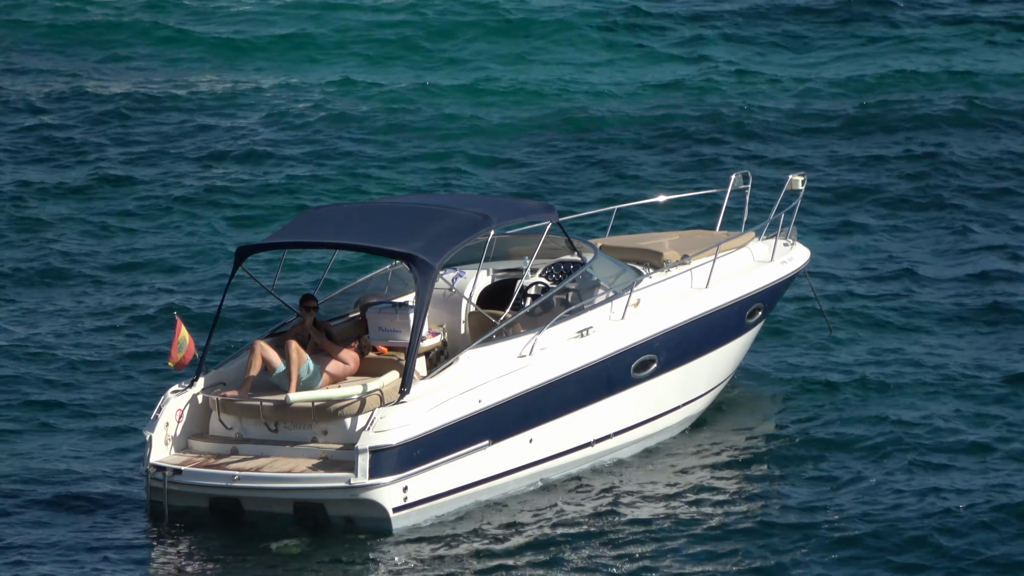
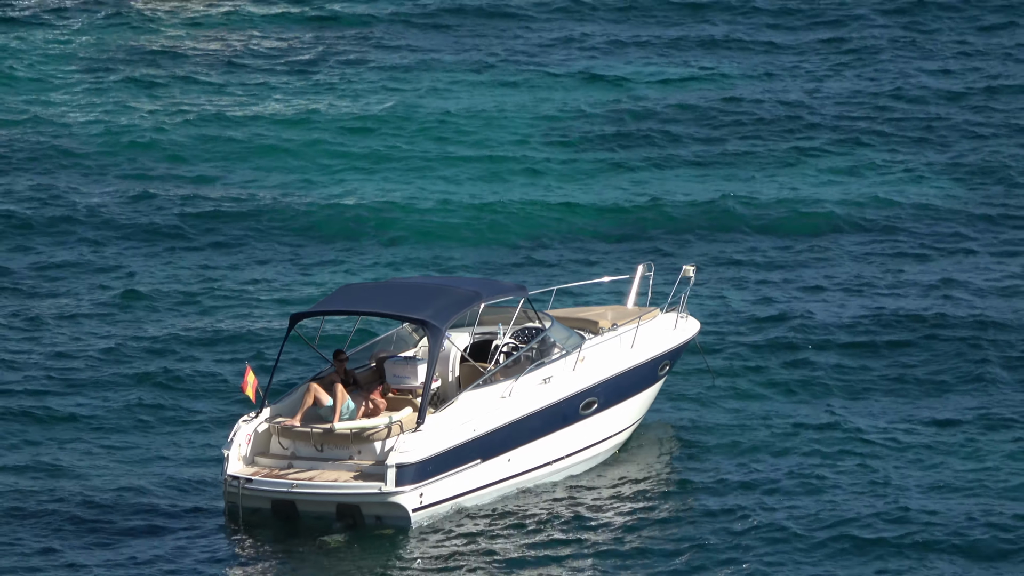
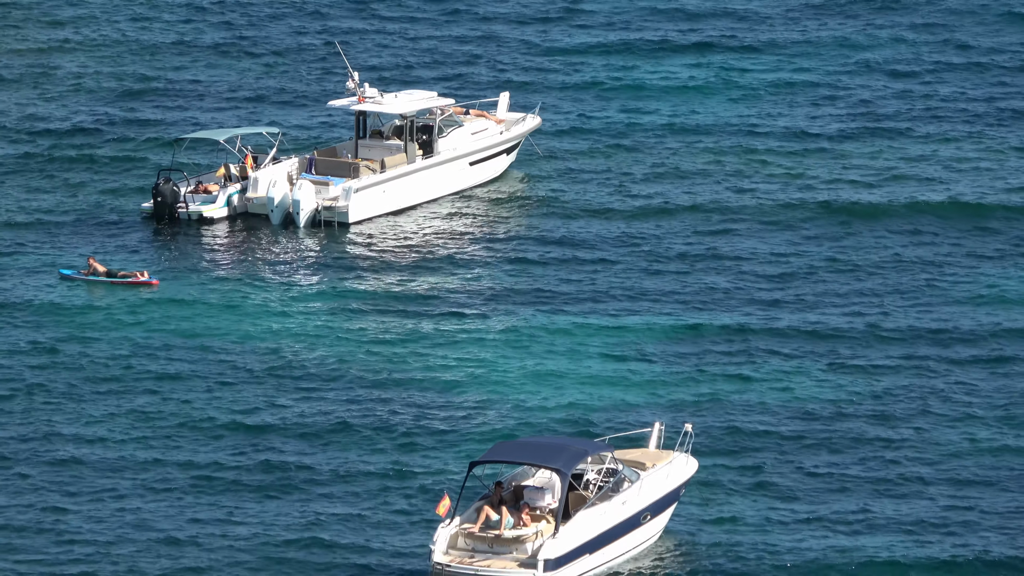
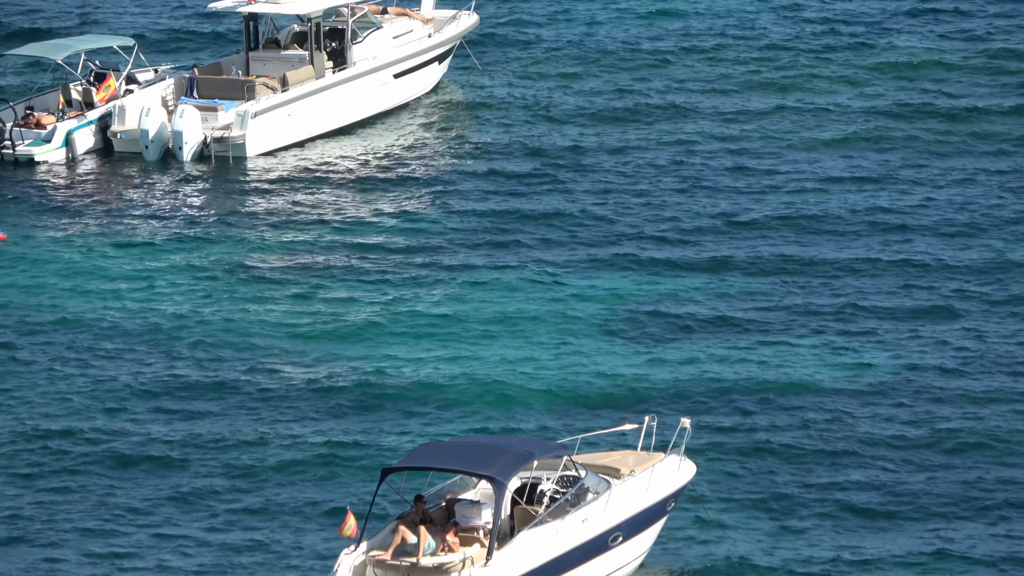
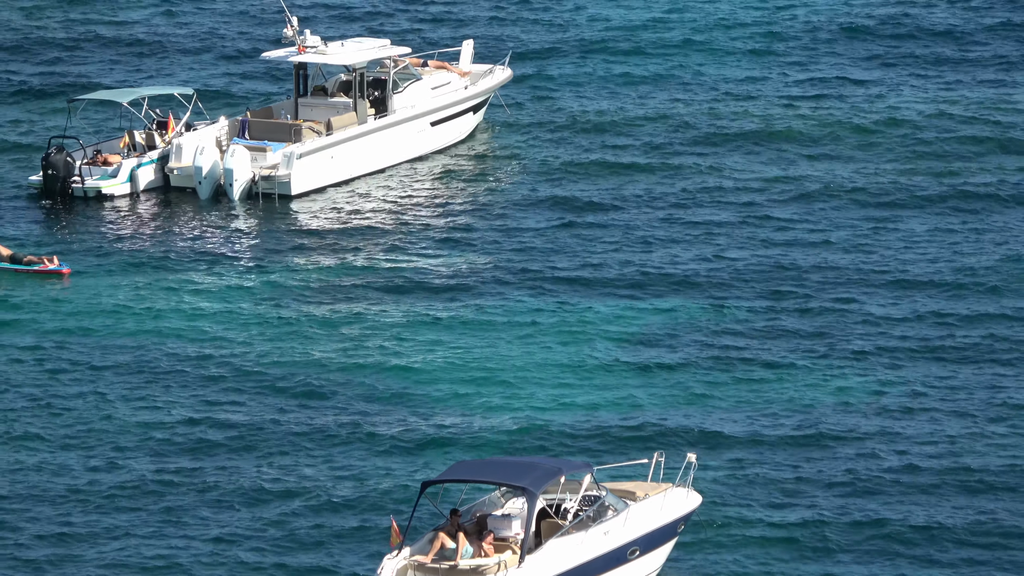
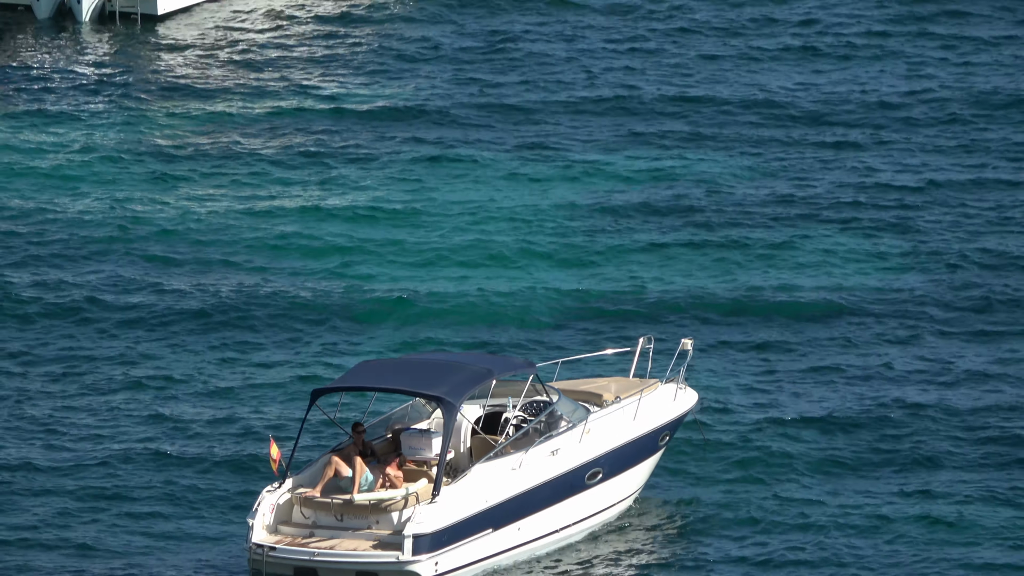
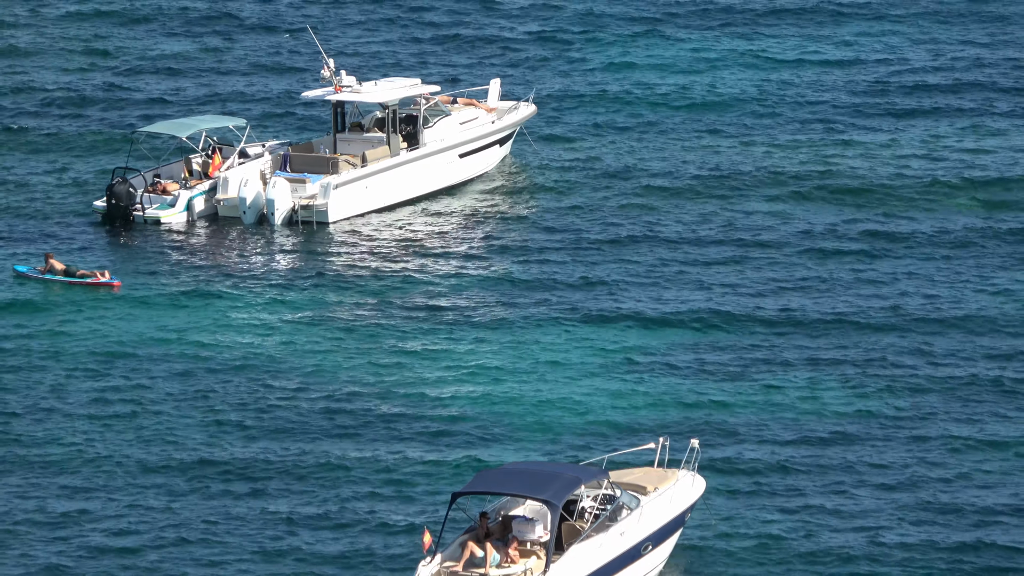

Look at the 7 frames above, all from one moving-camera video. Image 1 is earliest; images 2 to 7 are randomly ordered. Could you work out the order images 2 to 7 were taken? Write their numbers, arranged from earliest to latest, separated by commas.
2, 6, 4, 5, 7, 3
